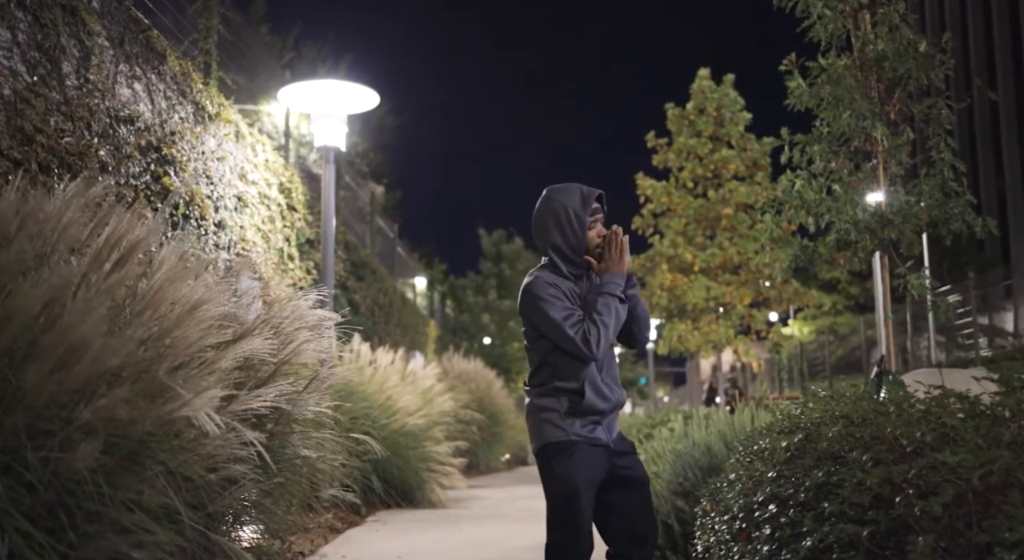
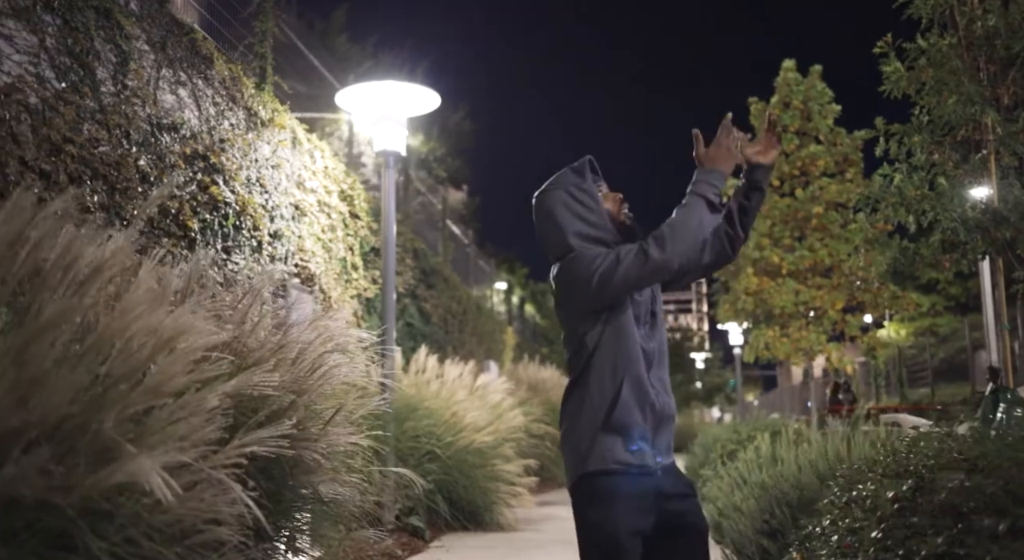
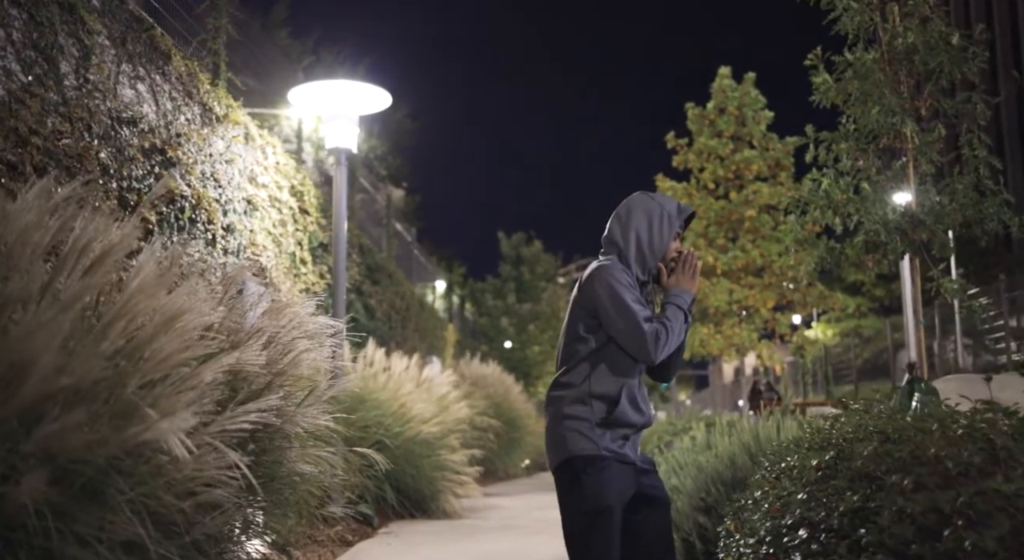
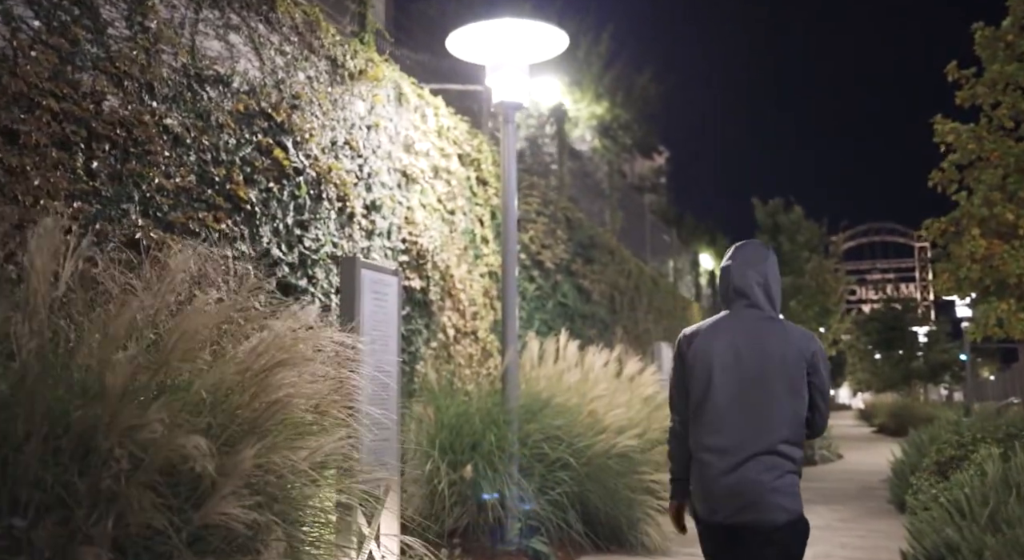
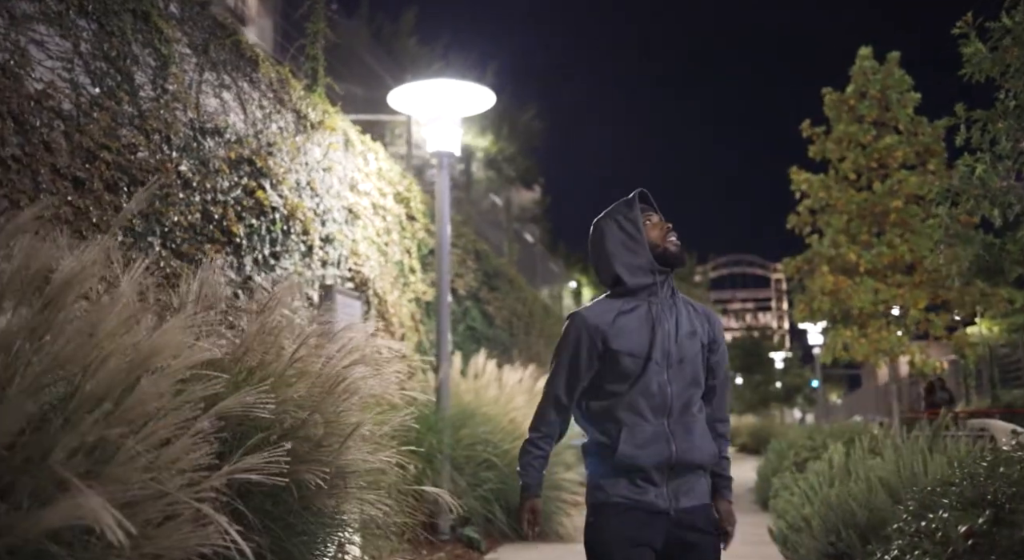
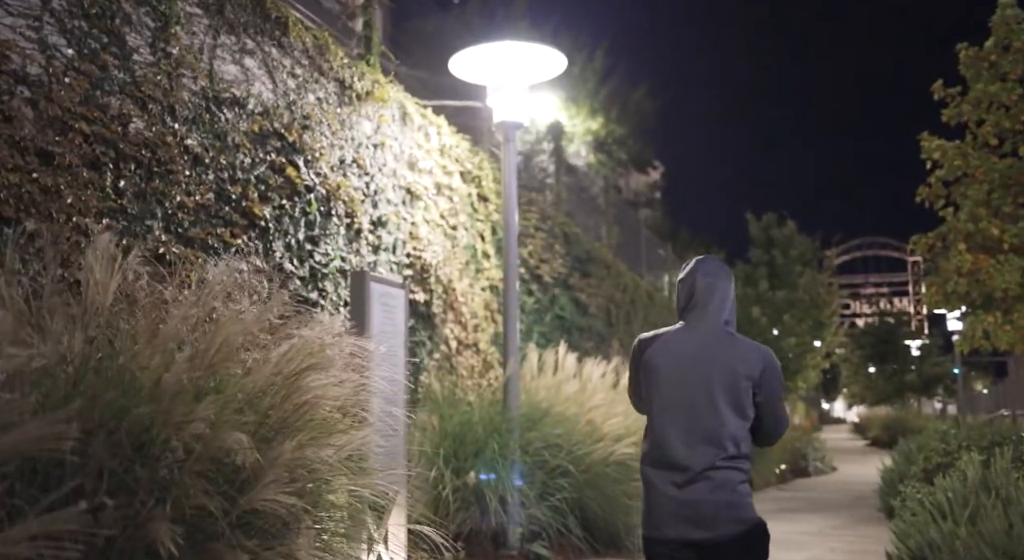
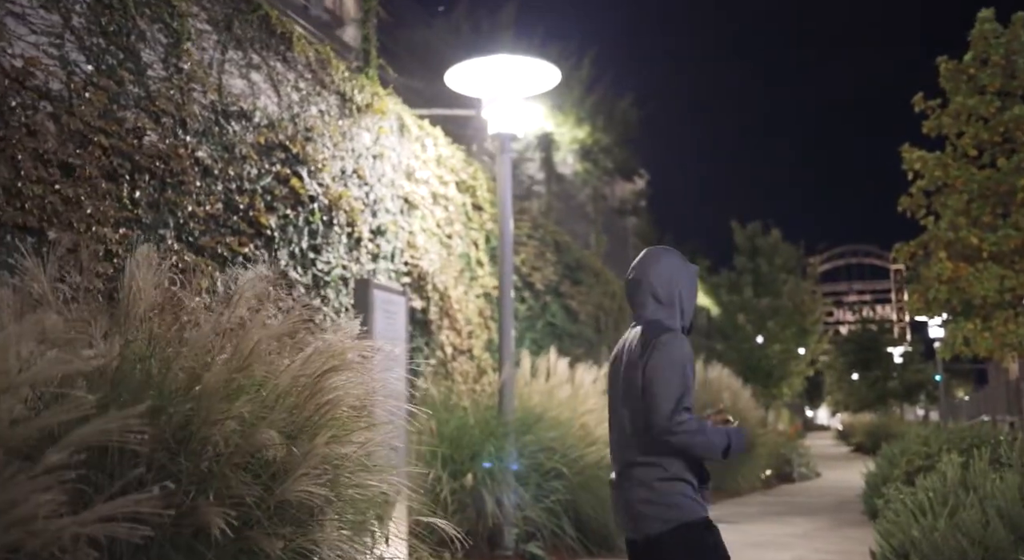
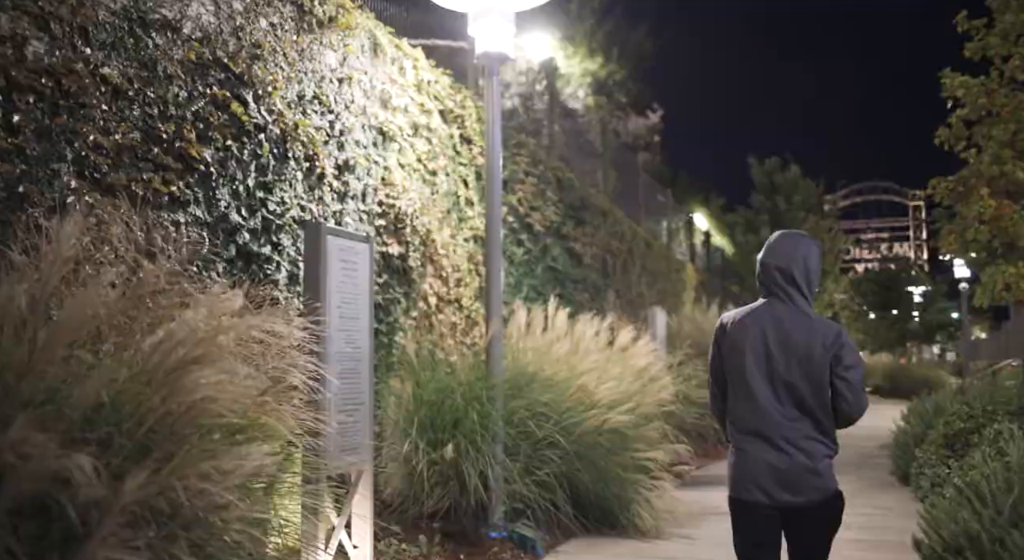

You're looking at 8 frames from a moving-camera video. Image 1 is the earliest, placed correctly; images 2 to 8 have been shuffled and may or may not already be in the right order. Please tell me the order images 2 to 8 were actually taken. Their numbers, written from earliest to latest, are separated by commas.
3, 2, 5, 7, 6, 4, 8
